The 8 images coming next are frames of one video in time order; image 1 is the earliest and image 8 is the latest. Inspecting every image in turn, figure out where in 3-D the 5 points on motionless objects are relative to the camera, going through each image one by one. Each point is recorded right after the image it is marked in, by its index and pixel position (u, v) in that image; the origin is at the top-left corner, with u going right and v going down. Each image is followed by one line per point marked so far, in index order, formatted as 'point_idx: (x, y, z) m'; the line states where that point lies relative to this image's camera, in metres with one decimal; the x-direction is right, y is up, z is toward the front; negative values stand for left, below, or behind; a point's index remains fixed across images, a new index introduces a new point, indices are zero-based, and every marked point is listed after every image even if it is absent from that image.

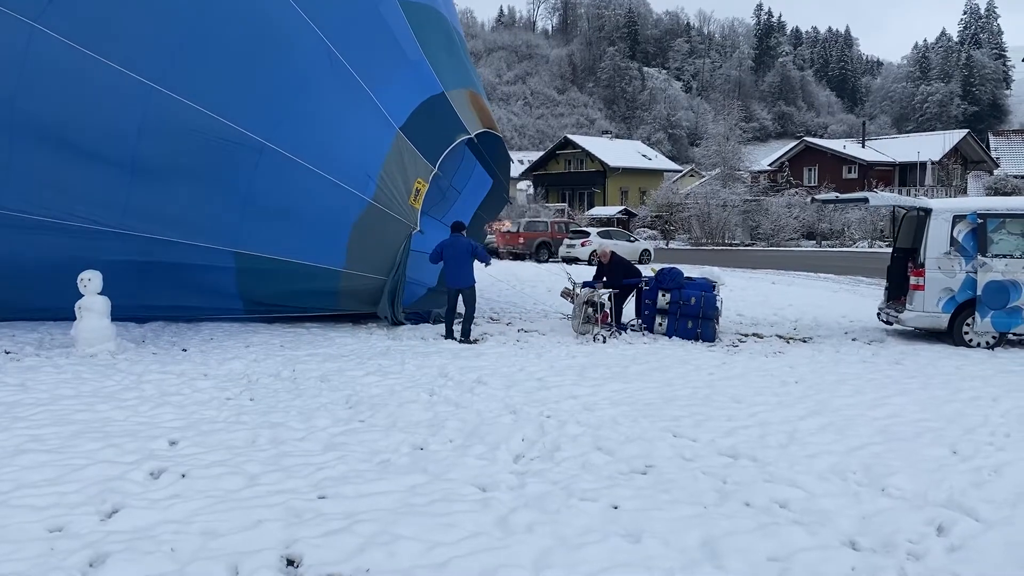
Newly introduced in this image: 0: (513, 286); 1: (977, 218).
0: (0.0, 0.0, +13.9) m
1: (+4.6, +0.7, +8.8) m
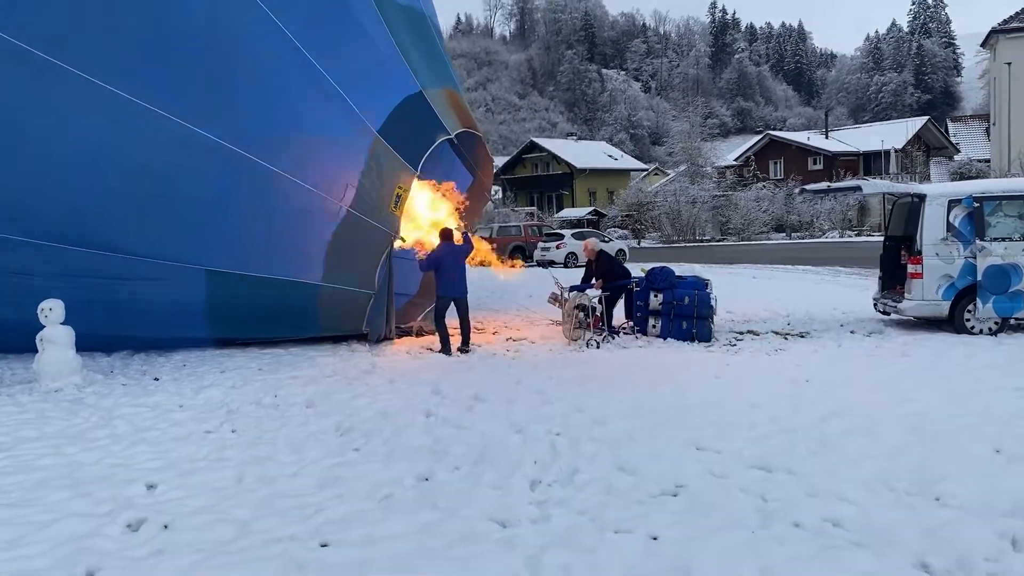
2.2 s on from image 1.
0: (-0.3, -0.1, +13.5) m
1: (+4.5, +0.8, +8.6) m
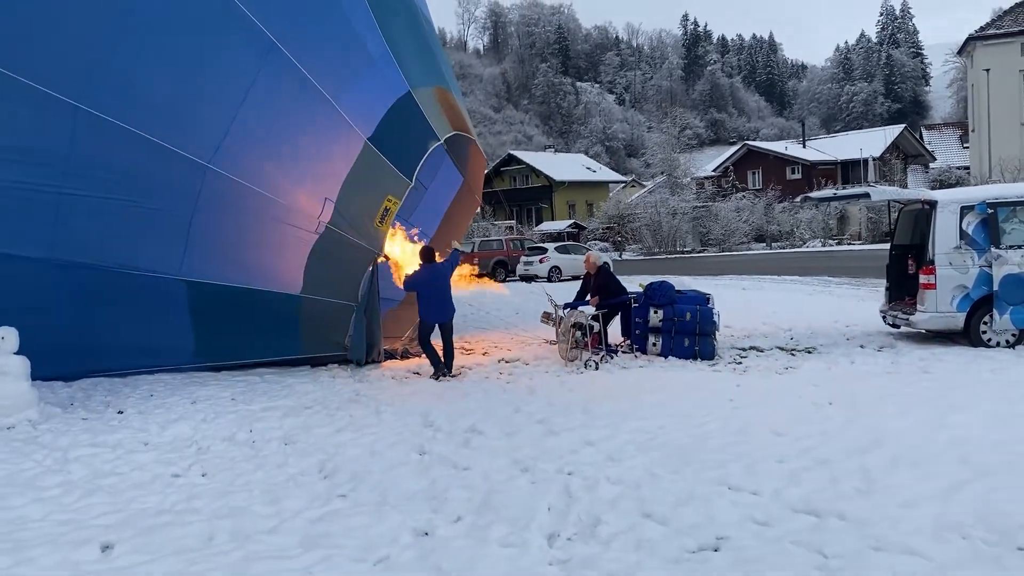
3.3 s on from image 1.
0: (-0.5, -0.3, +12.9) m
1: (+4.4, +0.7, +8.2) m
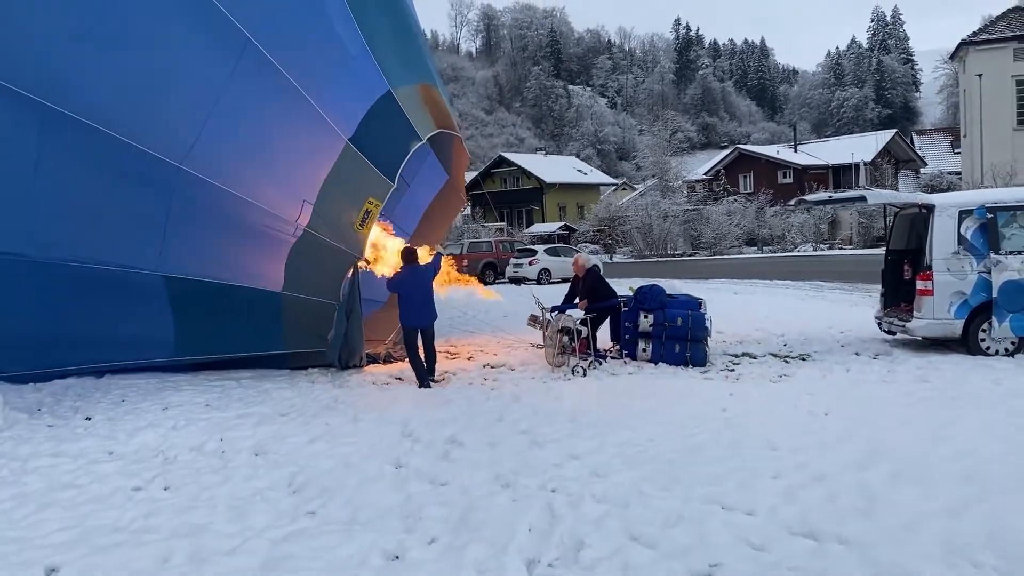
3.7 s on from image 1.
0: (-0.6, -0.4, +12.7) m
1: (+4.3, +0.7, +8.0) m
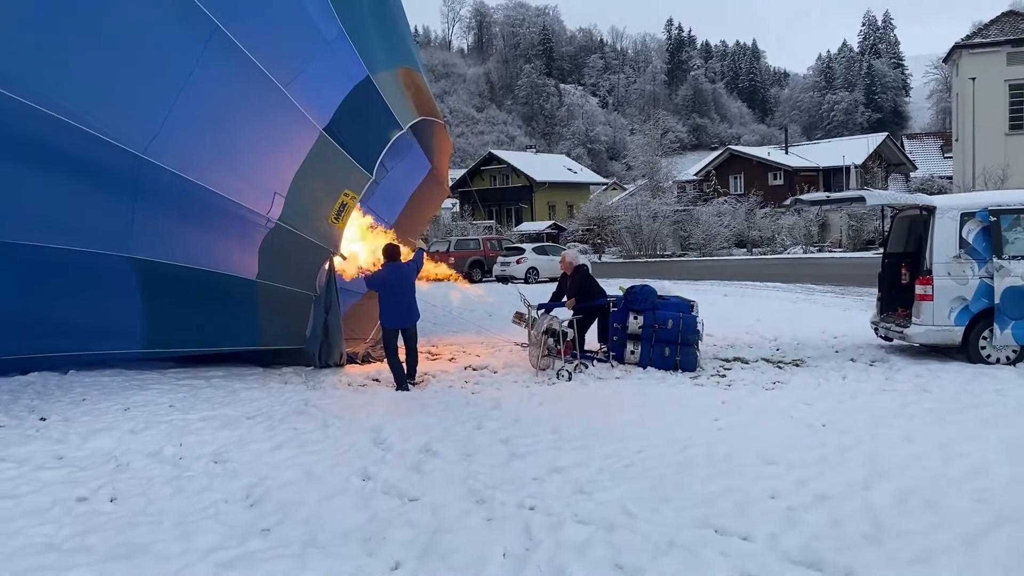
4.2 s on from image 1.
0: (-0.9, -0.4, +12.3) m
1: (+4.1, +0.6, +7.7) m
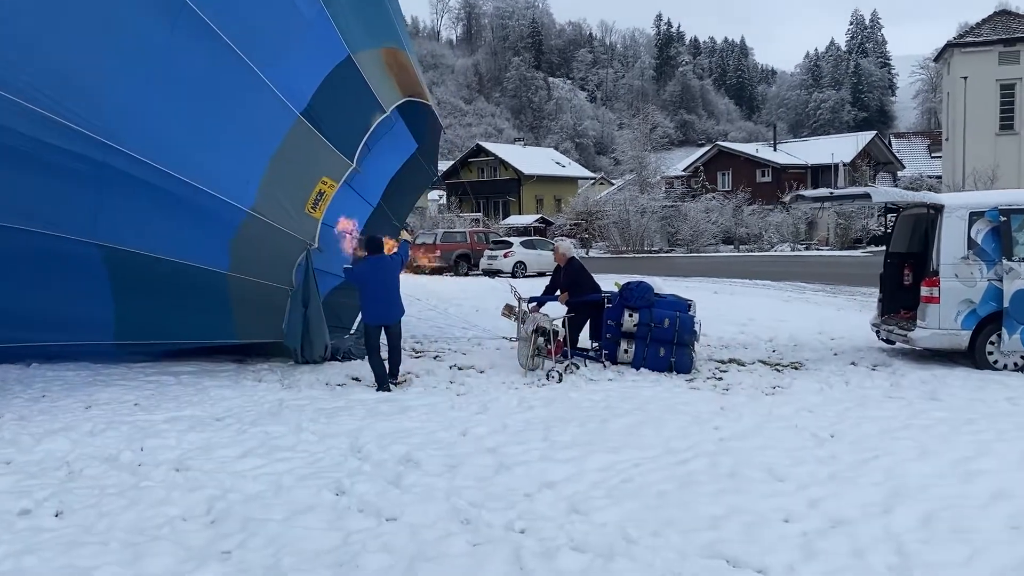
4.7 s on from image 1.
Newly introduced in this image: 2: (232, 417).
0: (-1.0, -0.3, +11.9) m
1: (+4.0, +0.6, +7.4) m
2: (-1.8, -0.8, +5.8) m
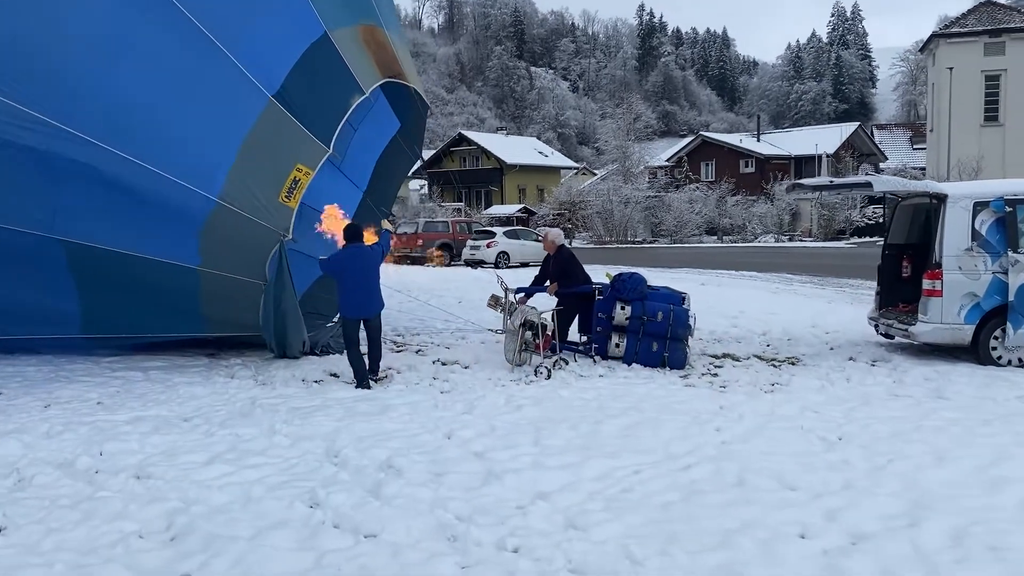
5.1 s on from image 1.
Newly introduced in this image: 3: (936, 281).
0: (-1.2, -0.2, +11.6) m
1: (+3.9, +0.7, +7.1) m
2: (-1.9, -0.8, +5.5) m
3: (+3.4, +0.1, +7.1) m
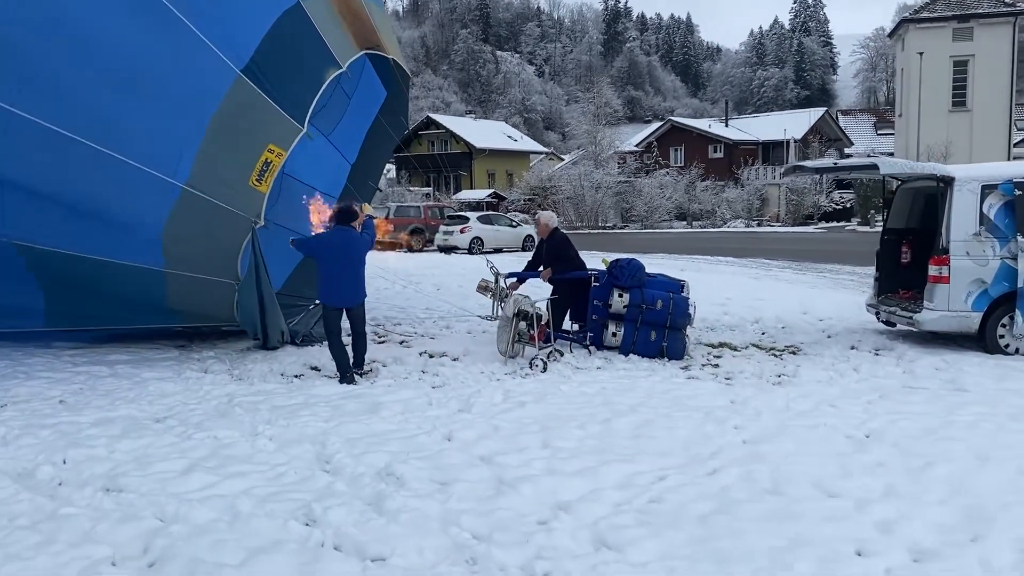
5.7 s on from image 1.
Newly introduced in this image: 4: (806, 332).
0: (-1.5, 0.0, +11.1) m
1: (+3.9, +0.8, +6.9) m
2: (-1.9, -0.7, +5.0) m
3: (+3.3, +0.2, +6.9) m
4: (+2.7, -0.4, +8.3) m
